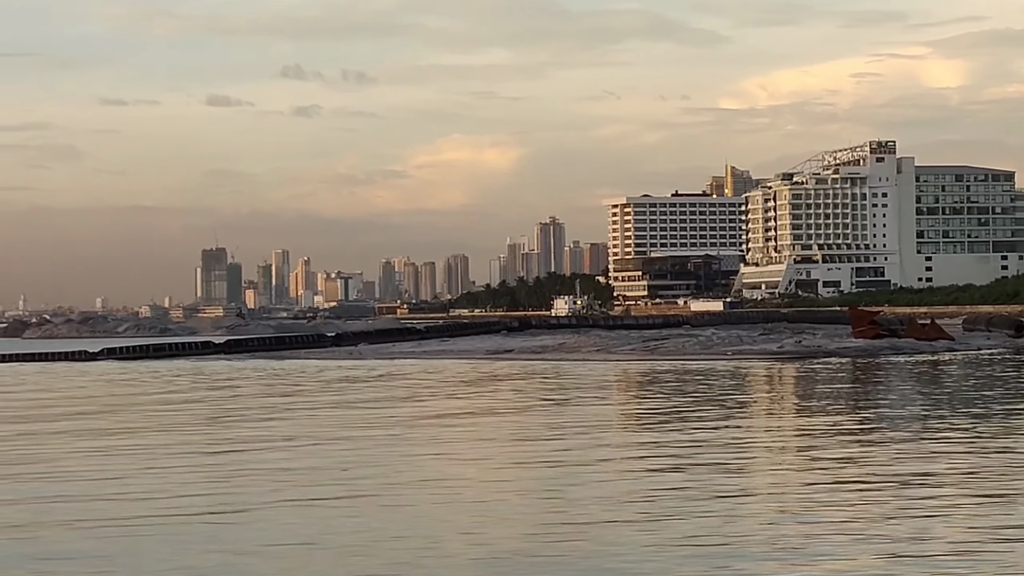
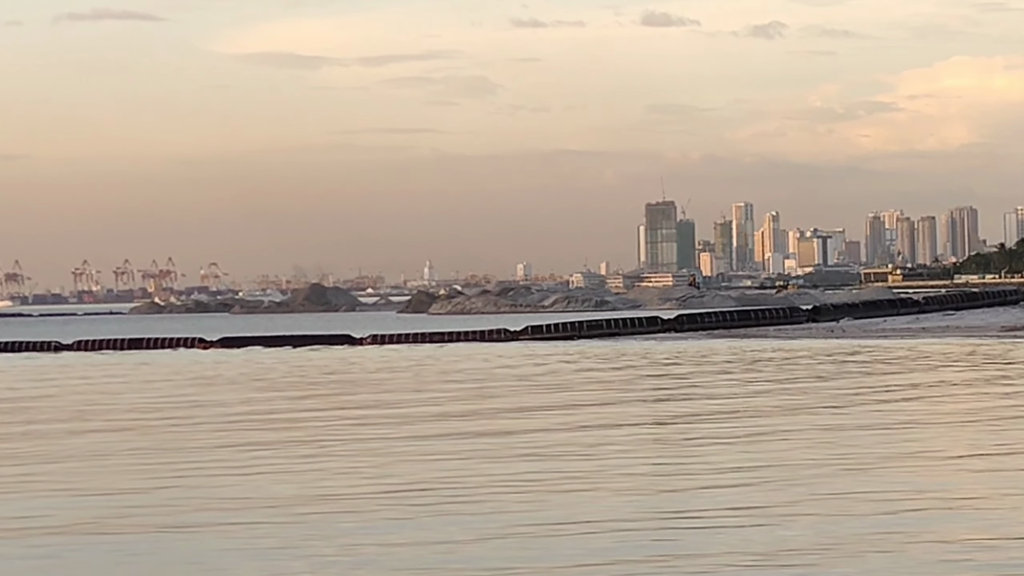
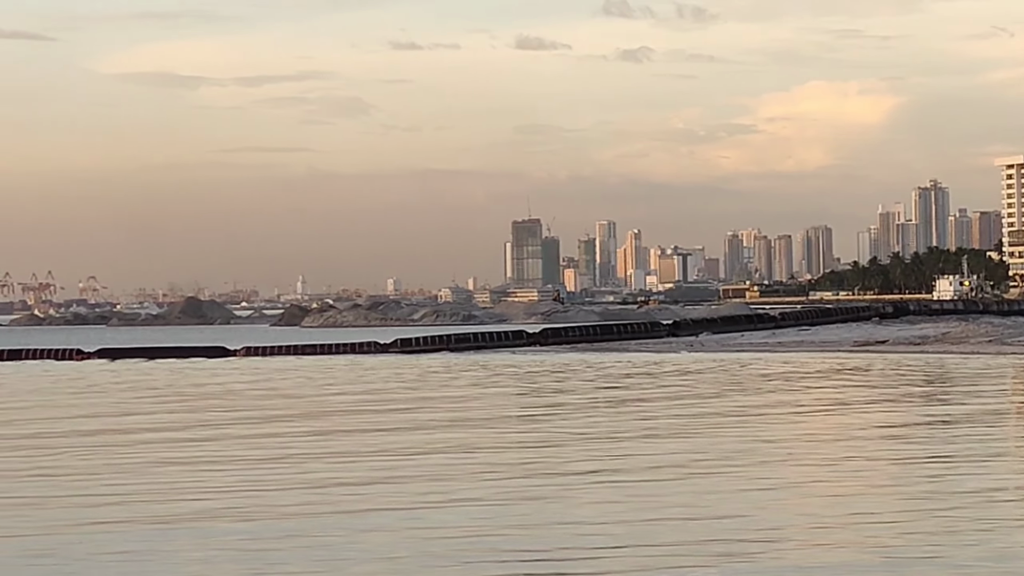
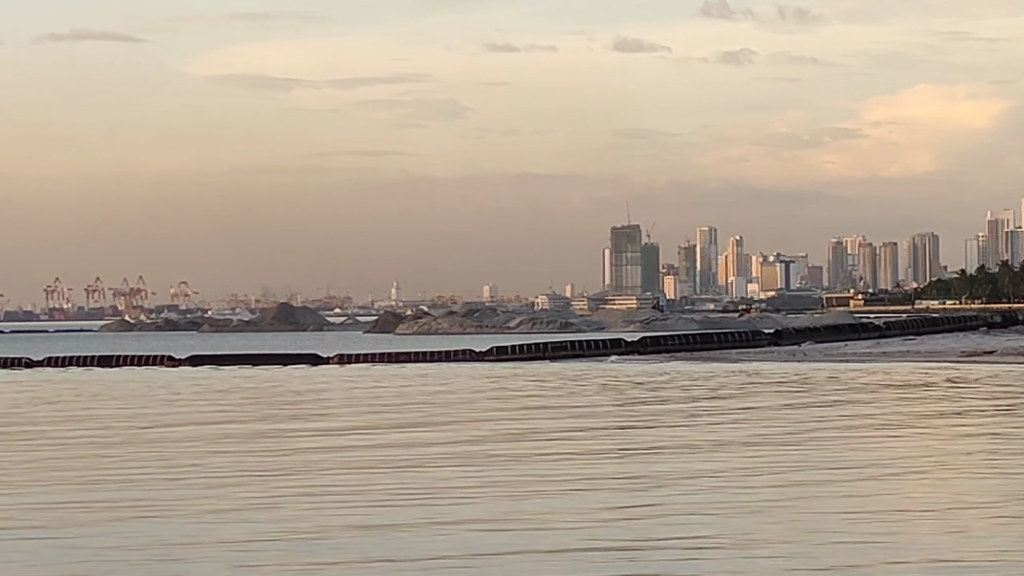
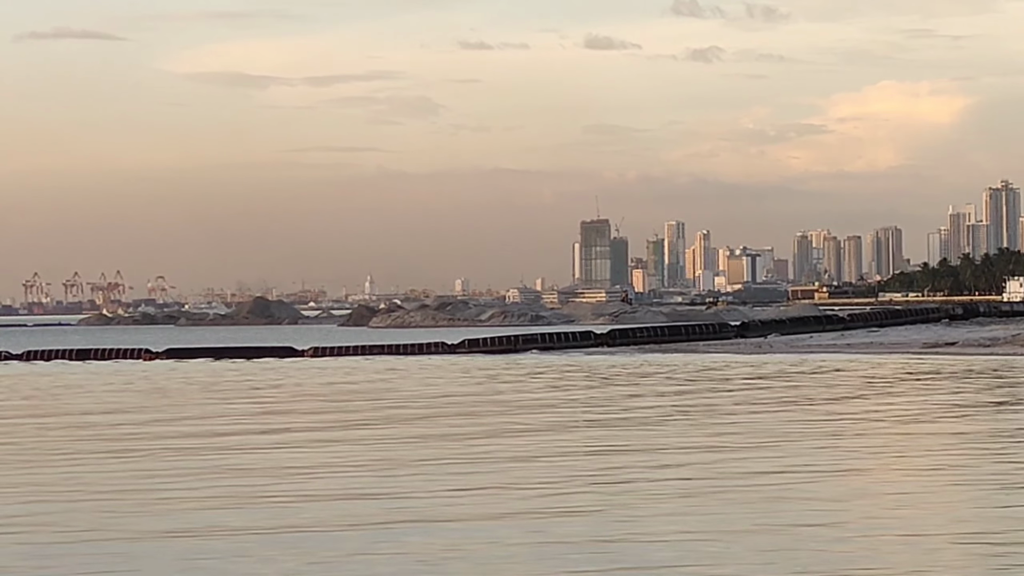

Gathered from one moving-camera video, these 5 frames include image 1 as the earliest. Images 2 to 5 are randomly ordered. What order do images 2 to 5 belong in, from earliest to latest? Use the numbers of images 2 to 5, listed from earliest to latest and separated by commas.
3, 5, 4, 2
